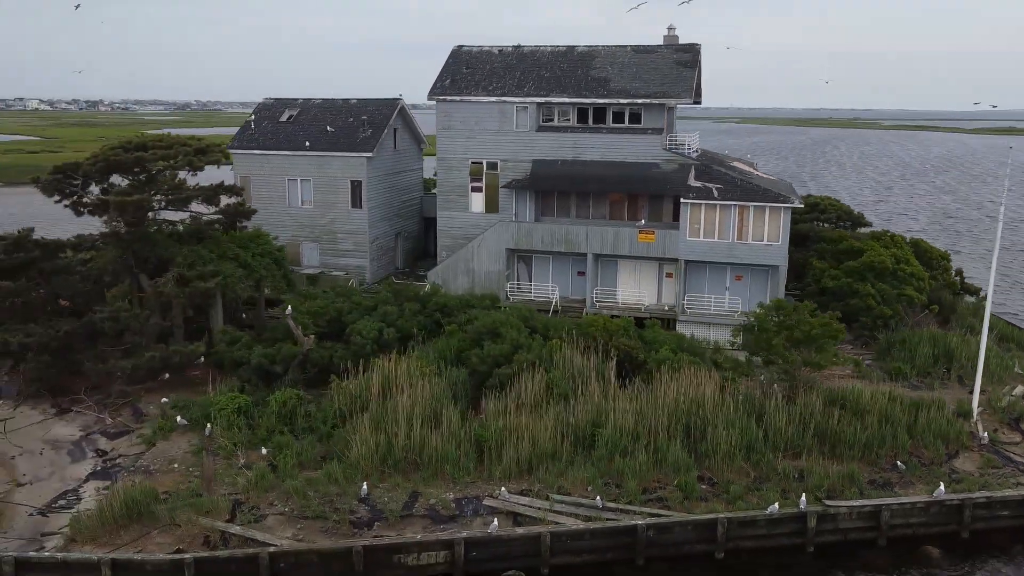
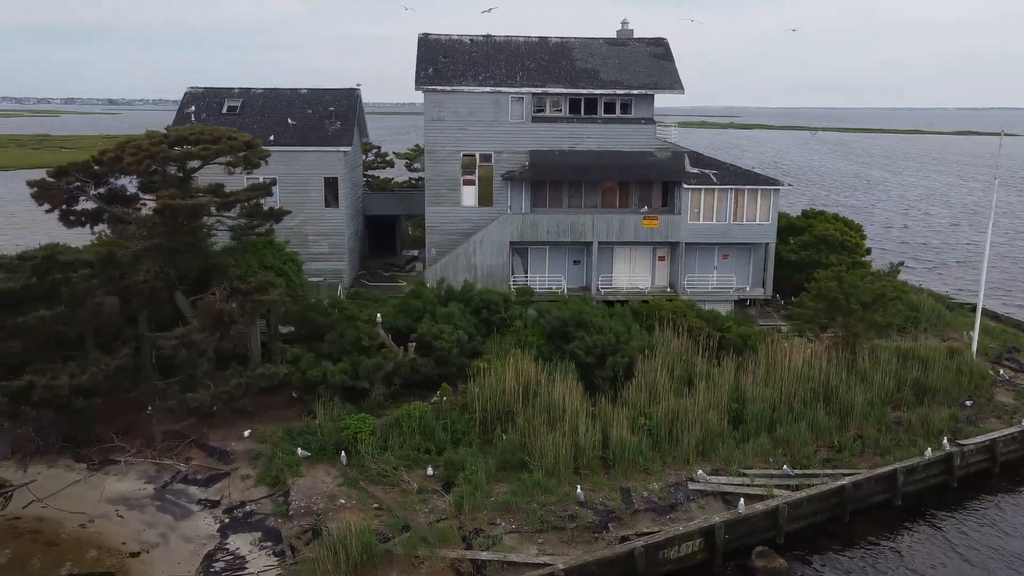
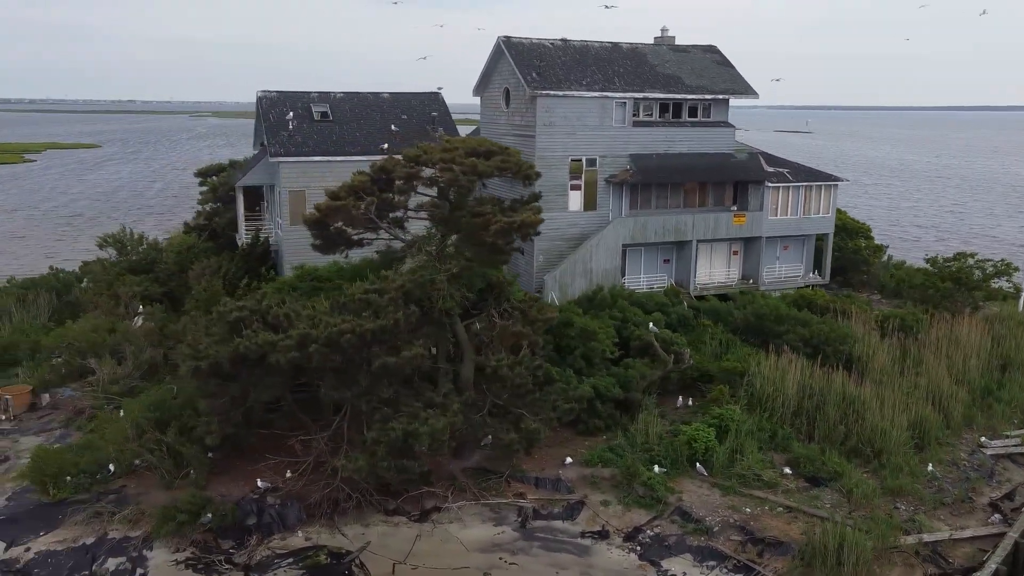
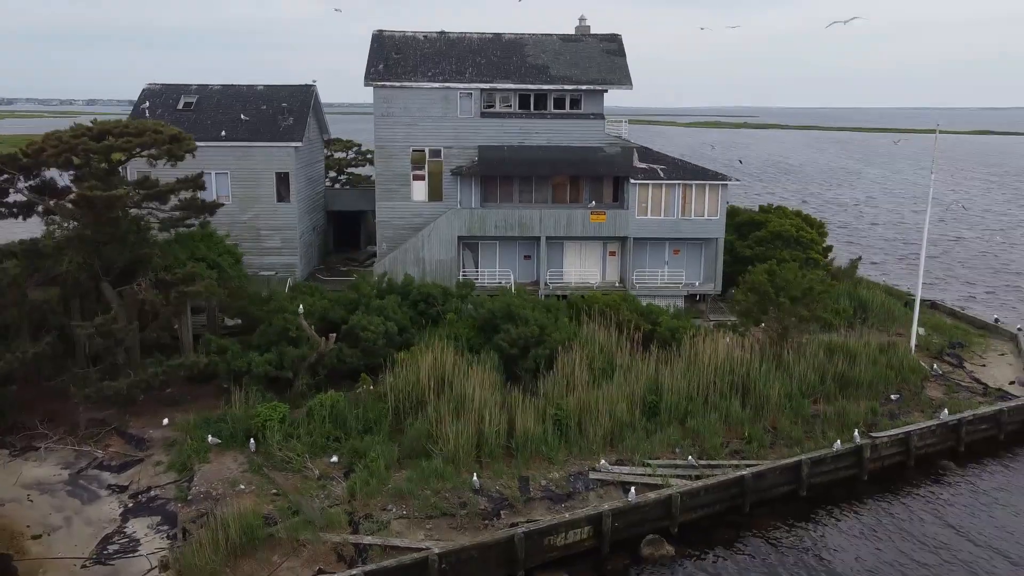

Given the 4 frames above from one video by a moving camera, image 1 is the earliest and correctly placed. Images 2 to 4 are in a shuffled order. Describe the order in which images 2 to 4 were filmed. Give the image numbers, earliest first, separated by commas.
4, 2, 3
